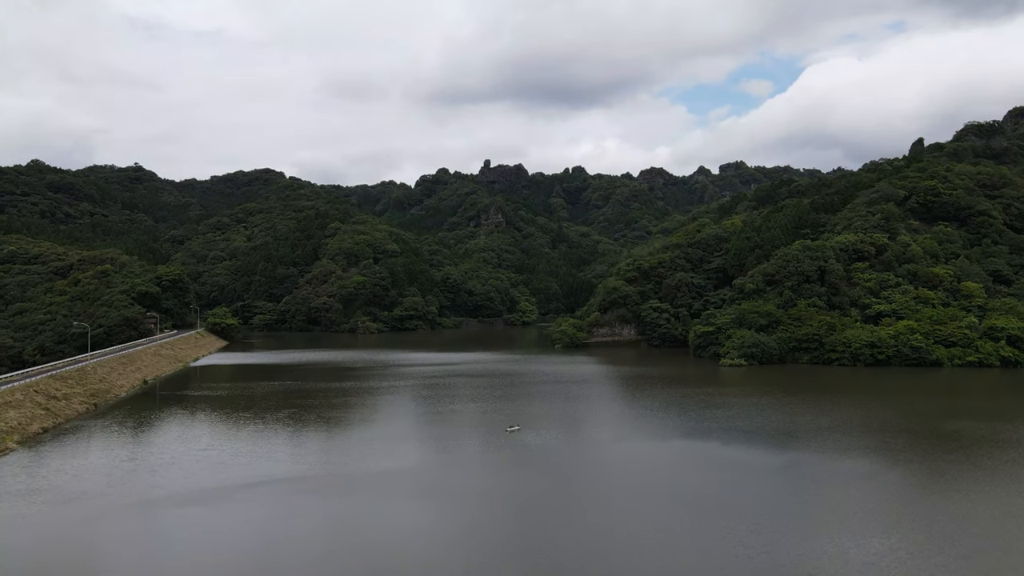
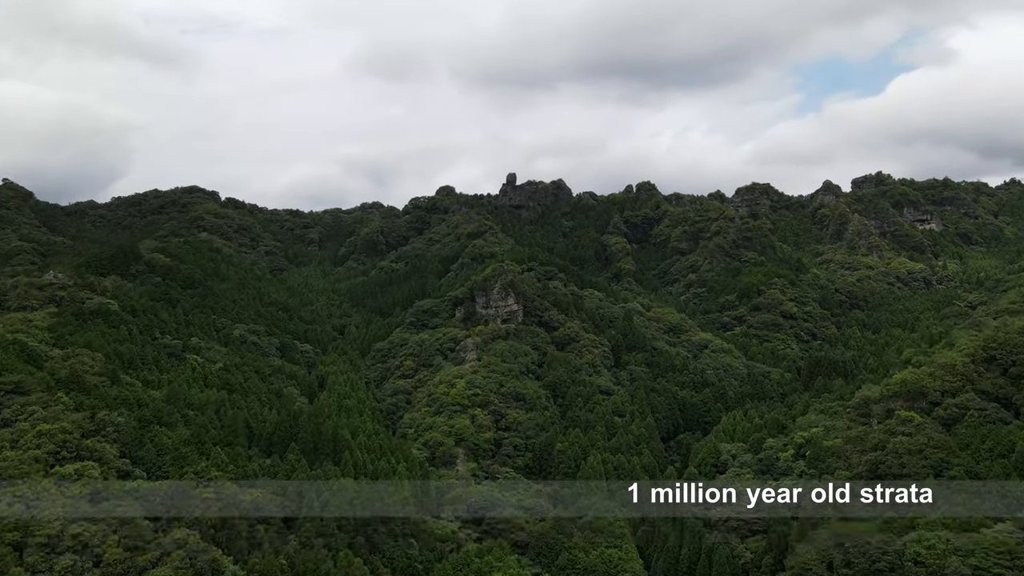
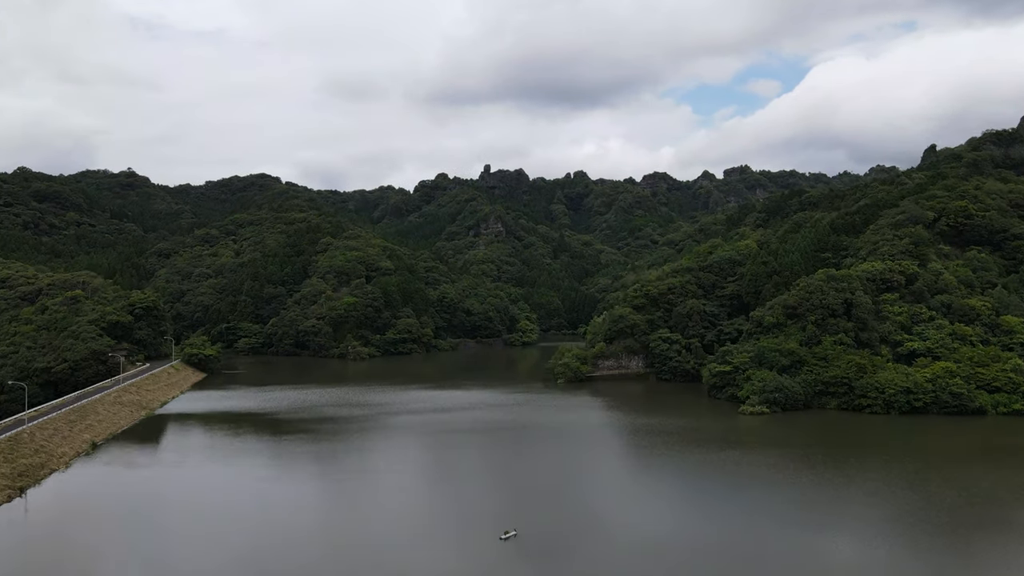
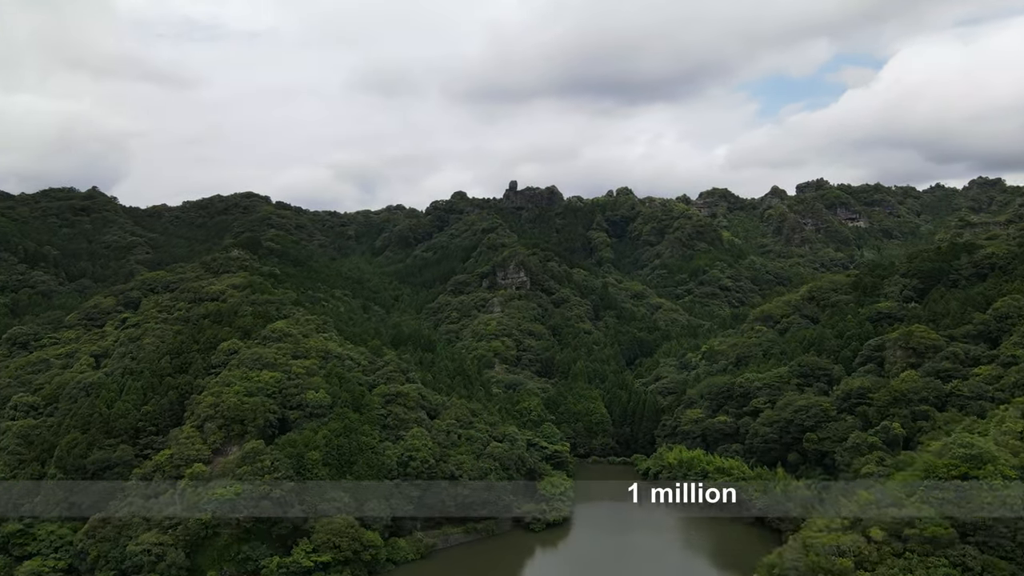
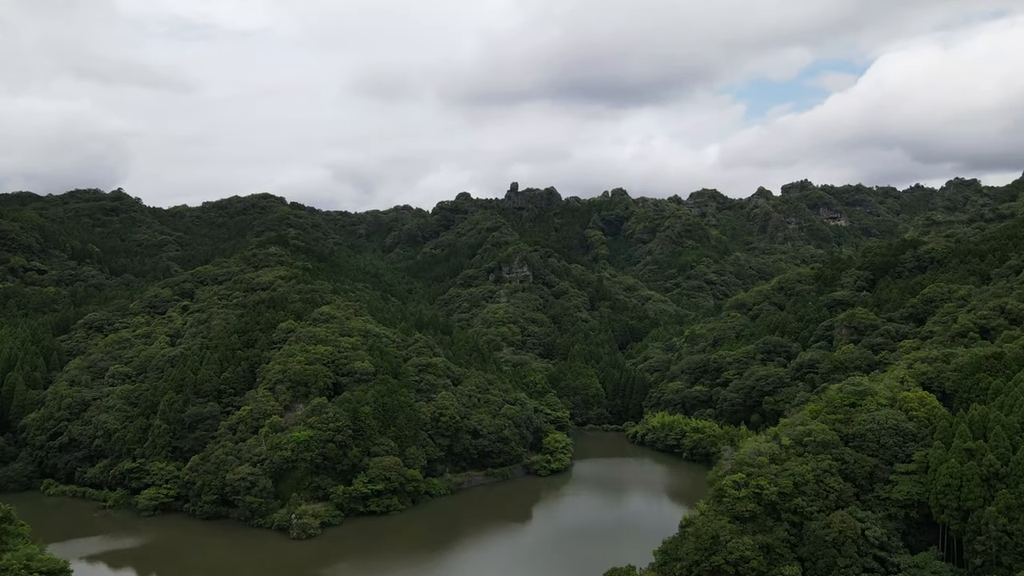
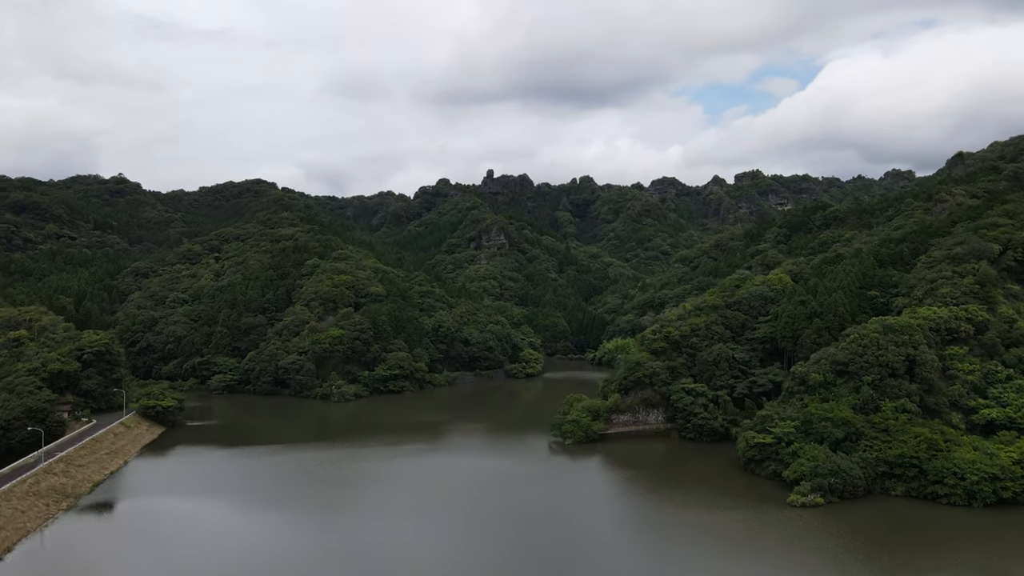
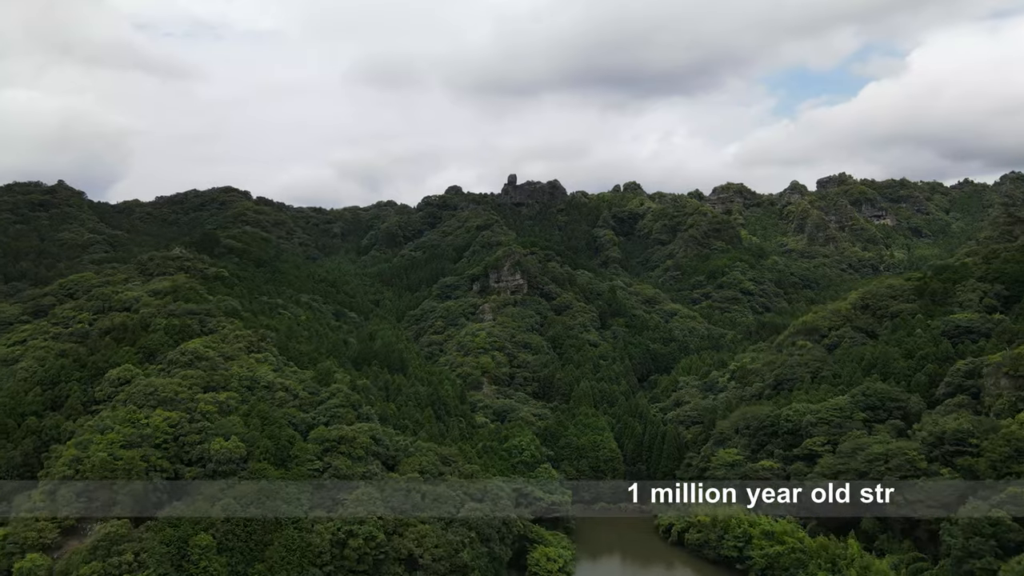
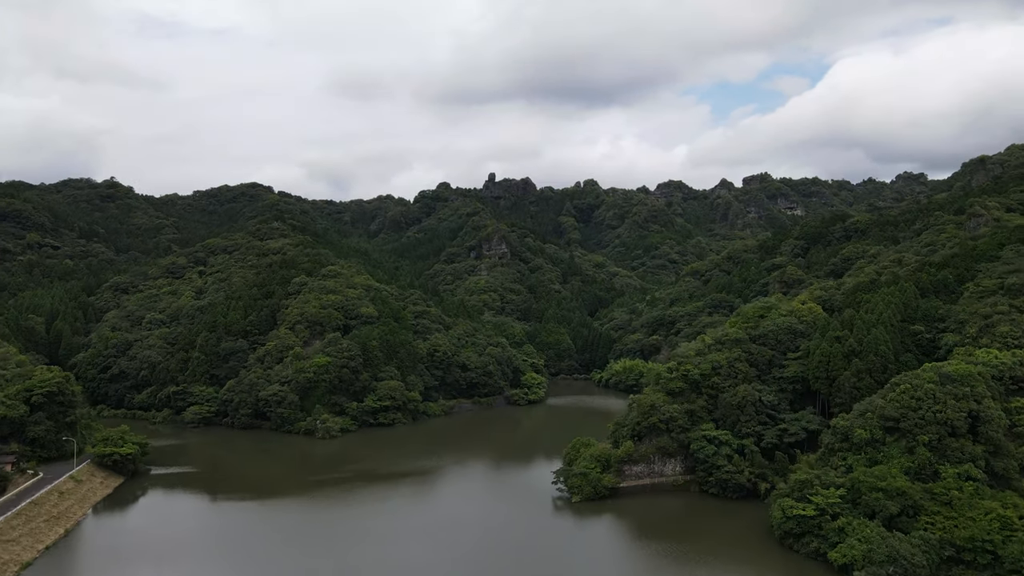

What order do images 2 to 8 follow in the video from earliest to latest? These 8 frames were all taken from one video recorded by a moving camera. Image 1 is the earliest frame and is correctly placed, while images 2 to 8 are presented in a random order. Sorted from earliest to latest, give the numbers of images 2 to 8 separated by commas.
3, 6, 8, 5, 4, 7, 2
